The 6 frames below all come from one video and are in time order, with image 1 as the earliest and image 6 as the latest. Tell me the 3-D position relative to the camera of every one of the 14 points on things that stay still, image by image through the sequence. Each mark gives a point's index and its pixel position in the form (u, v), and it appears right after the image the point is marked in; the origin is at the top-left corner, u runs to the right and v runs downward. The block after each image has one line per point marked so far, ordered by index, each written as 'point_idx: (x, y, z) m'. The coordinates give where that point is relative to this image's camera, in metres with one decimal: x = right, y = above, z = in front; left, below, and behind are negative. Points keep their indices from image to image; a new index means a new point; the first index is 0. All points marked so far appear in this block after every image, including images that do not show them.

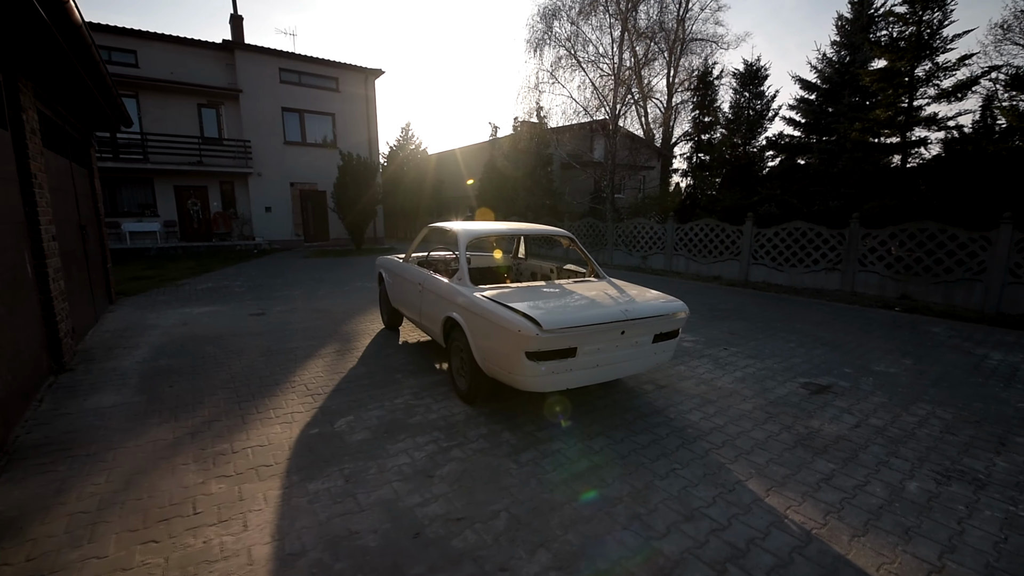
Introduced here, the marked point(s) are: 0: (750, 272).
0: (+5.6, +0.4, +10.1) m
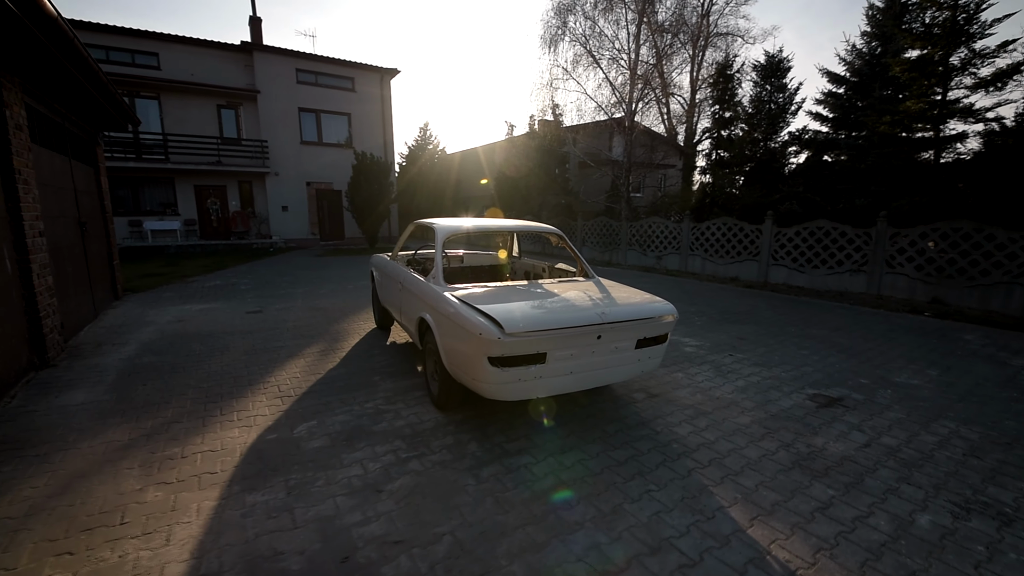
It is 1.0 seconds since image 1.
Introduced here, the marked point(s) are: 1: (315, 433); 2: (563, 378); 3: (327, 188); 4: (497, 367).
0: (+5.7, +0.3, +9.6) m
1: (-1.3, -1.0, +3.0) m
2: (+0.3, -0.6, +2.7) m
3: (-8.0, +4.4, +19.1) m
4: (-0.1, -0.5, +2.5) m
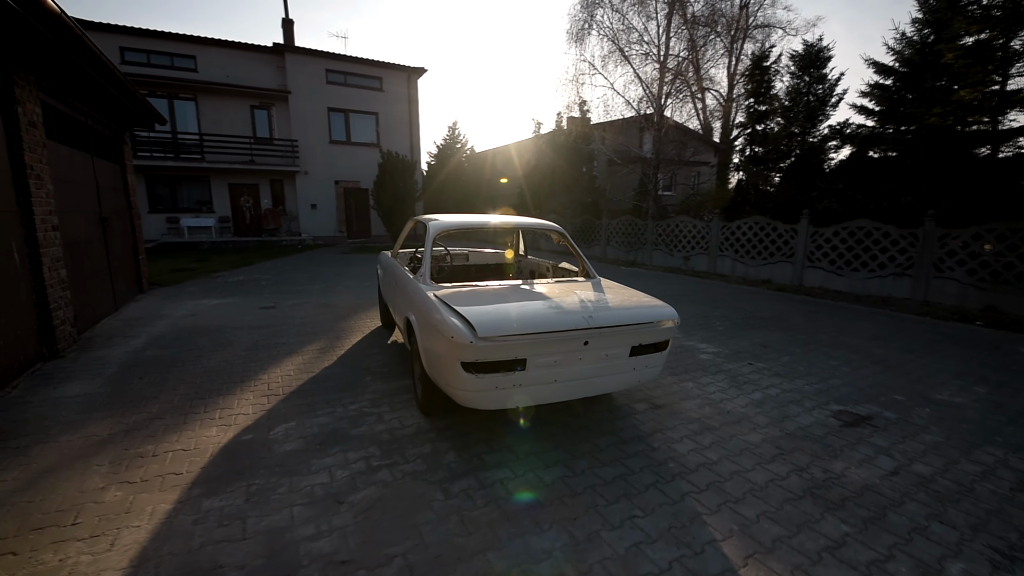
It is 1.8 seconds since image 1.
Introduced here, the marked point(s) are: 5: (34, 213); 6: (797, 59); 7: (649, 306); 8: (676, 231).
0: (+6.0, +0.3, +9.1) m
1: (-1.4, -1.0, +2.9) m
2: (+0.2, -0.6, +2.5) m
3: (-6.9, +4.5, +19.4) m
4: (-0.2, -0.5, +2.3) m
5: (-4.4, +0.7, +4.0) m
6: (+8.0, +6.5, +12.3) m
7: (+0.9, -0.1, +2.8) m
8: (+4.5, +1.6, +12.1) m
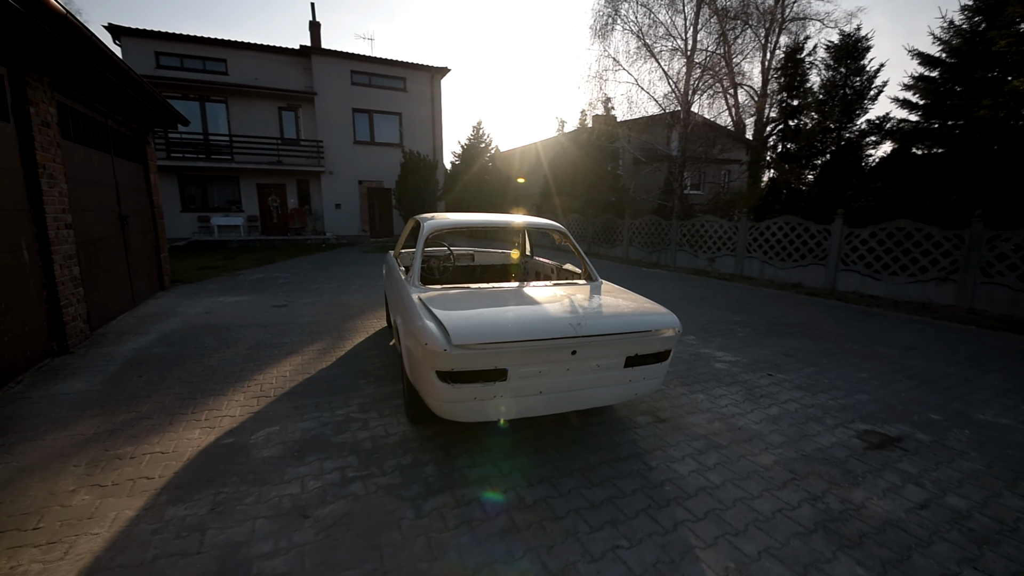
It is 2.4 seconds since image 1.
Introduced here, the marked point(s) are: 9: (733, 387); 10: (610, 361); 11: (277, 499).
0: (+6.3, +0.2, +8.5) m
1: (-1.5, -1.0, +2.8) m
2: (+0.1, -0.6, +2.3) m
3: (-6.0, +4.6, +19.6) m
4: (-0.3, -0.5, +2.2) m
5: (-4.4, +0.7, +4.1) m
6: (+8.6, +6.3, +11.7) m
7: (+0.8, -0.1, +2.6) m
8: (+5.0, +1.5, +11.7) m
9: (+2.0, -0.9, +3.9) m
10: (+0.5, -0.4, +2.4) m
11: (-1.2, -1.1, +2.2) m
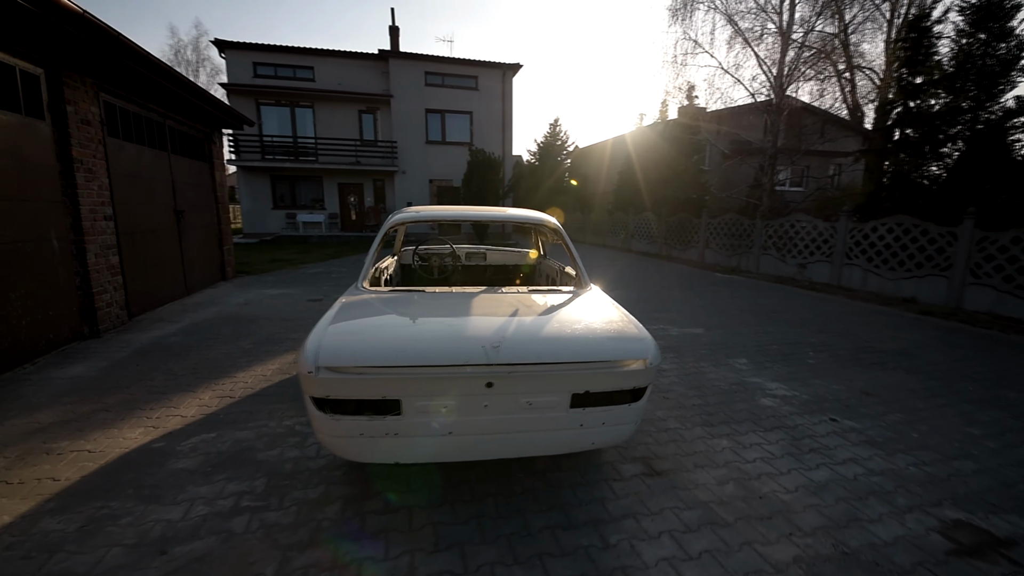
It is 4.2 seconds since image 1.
0: (+7.0, -0.1, +6.8) m
1: (-1.8, -0.9, +2.6) m
2: (-0.3, -0.6, +1.8) m
3: (-2.9, +4.7, +19.9) m
4: (-0.7, -0.5, +1.8) m
5: (-4.3, +0.8, +4.4) m
6: (+10.0, +5.9, +9.4) m
7: (+0.4, -0.2, +1.9) m
8: (+6.3, +1.3, +10.1) m
9: (+1.8, -1.0, +3.0) m
10: (+0.1, -0.5, +1.8) m
11: (-1.6, -1.1, +2.0) m
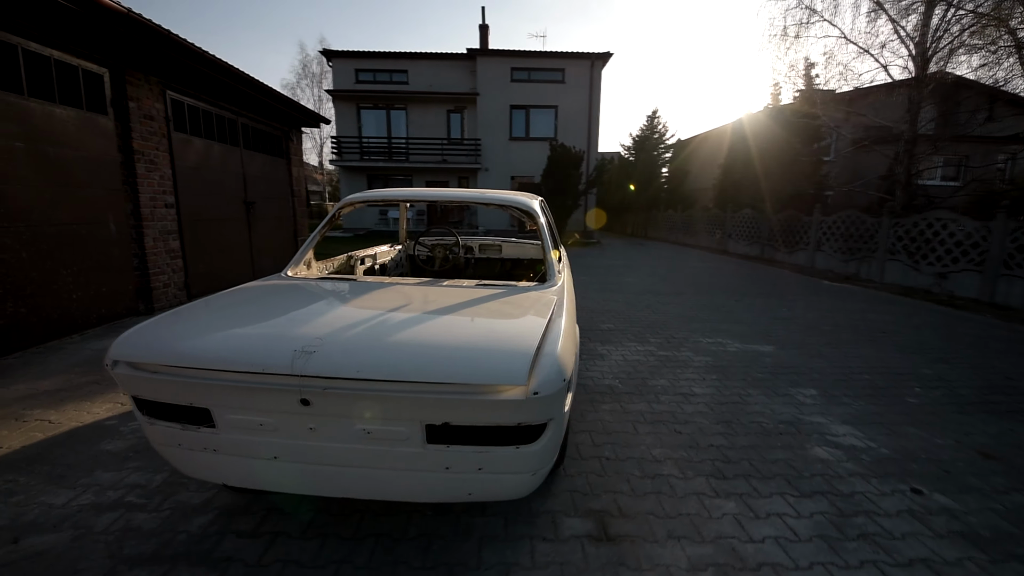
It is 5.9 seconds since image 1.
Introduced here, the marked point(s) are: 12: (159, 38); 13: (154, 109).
0: (+7.4, -0.4, +4.7) m
1: (-2.1, -0.8, +2.5) m
2: (-0.8, -0.6, +1.5) m
3: (+0.8, +4.8, +19.6) m
4: (-1.2, -0.4, +1.5) m
5: (-4.1, +1.1, +4.8) m
6: (+11.2, +5.5, +6.6) m
7: (0.0, -0.2, +1.4) m
8: (+7.5, +1.0, +8.1) m
9: (+1.5, -1.0, +2.2) m
10: (-0.4, -0.4, +1.4) m
11: (-2.1, -1.0, +1.9) m
12: (-3.6, +2.5, +4.3) m
13: (-4.1, +2.0, +5.0) m
